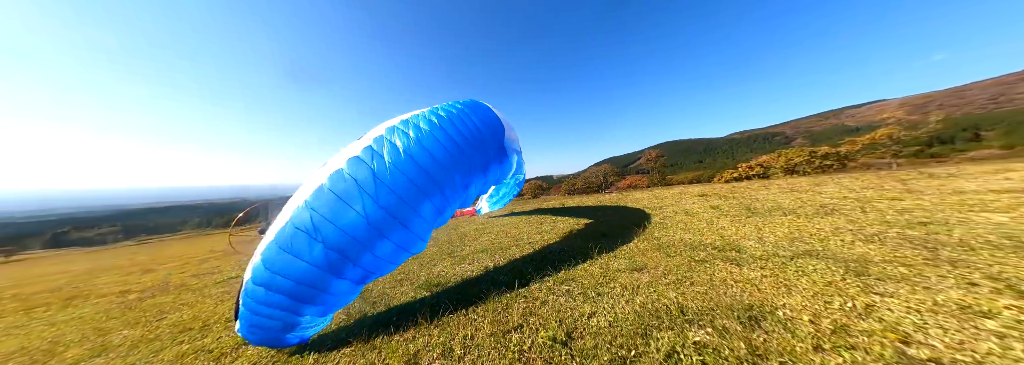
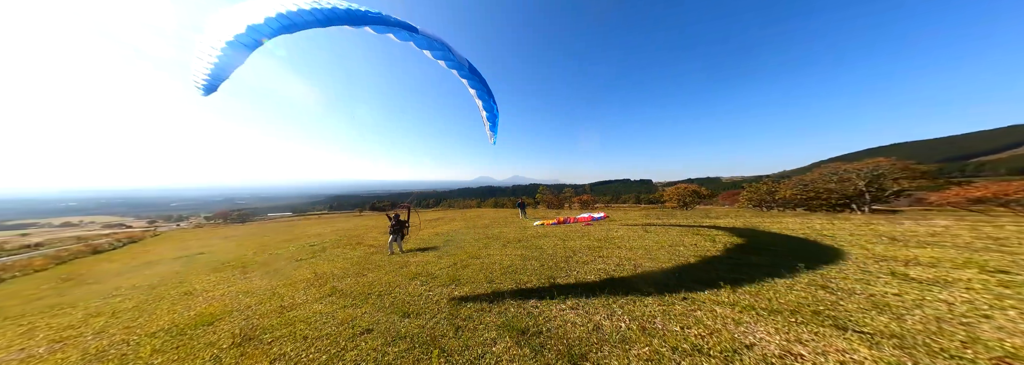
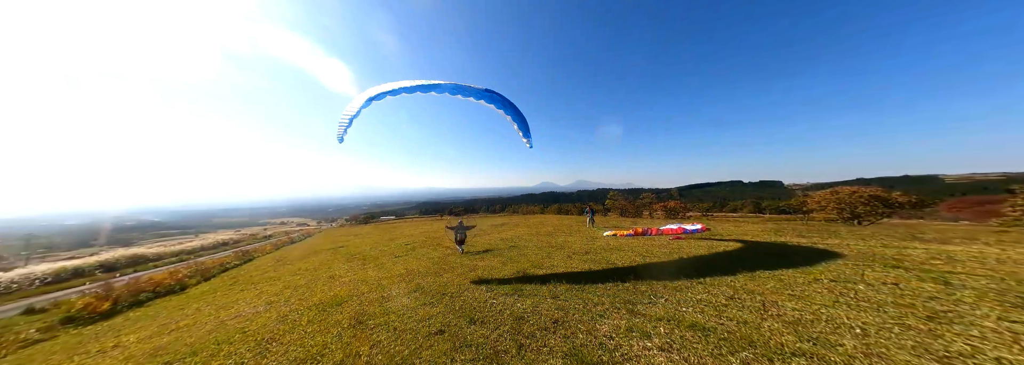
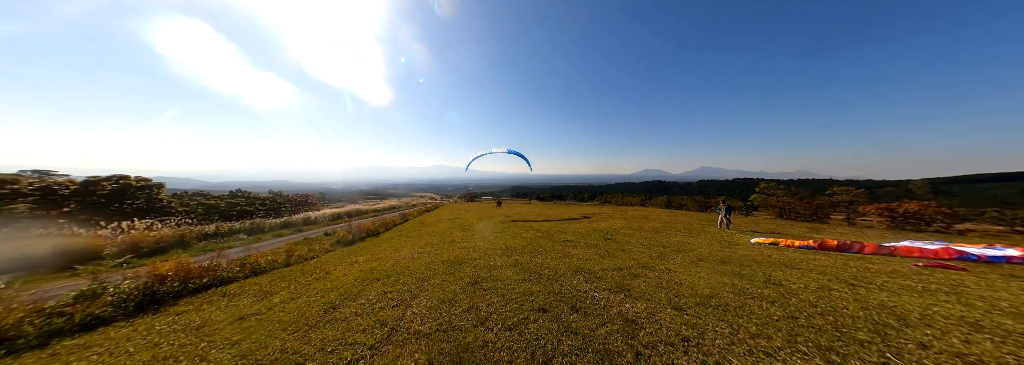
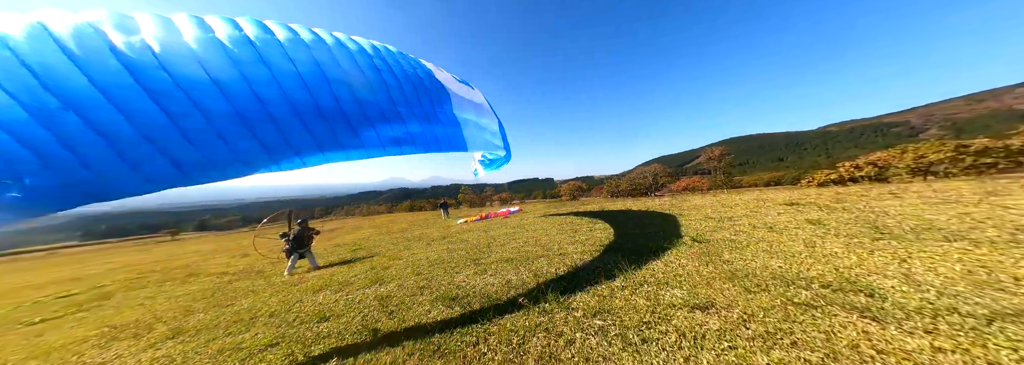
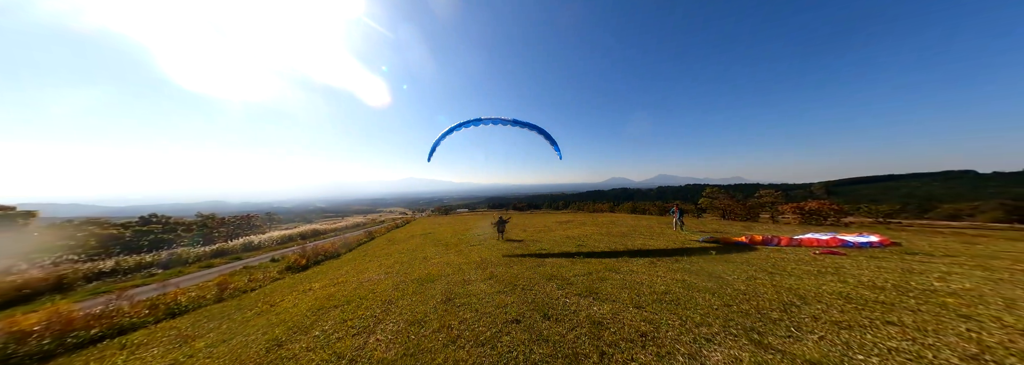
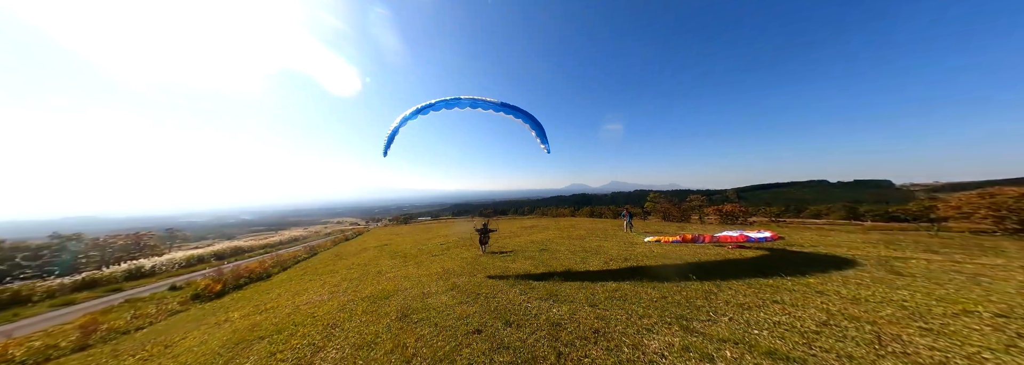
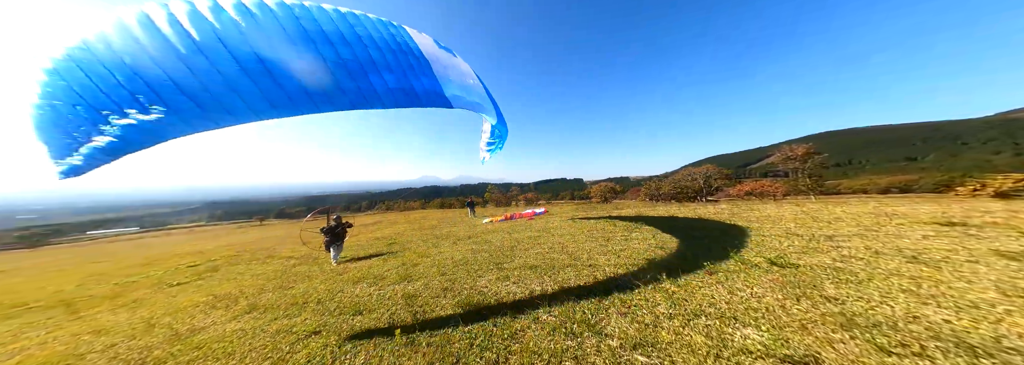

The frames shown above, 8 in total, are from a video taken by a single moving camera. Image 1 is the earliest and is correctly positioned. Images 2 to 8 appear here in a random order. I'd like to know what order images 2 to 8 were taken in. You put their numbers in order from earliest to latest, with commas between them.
5, 8, 2, 3, 7, 6, 4
